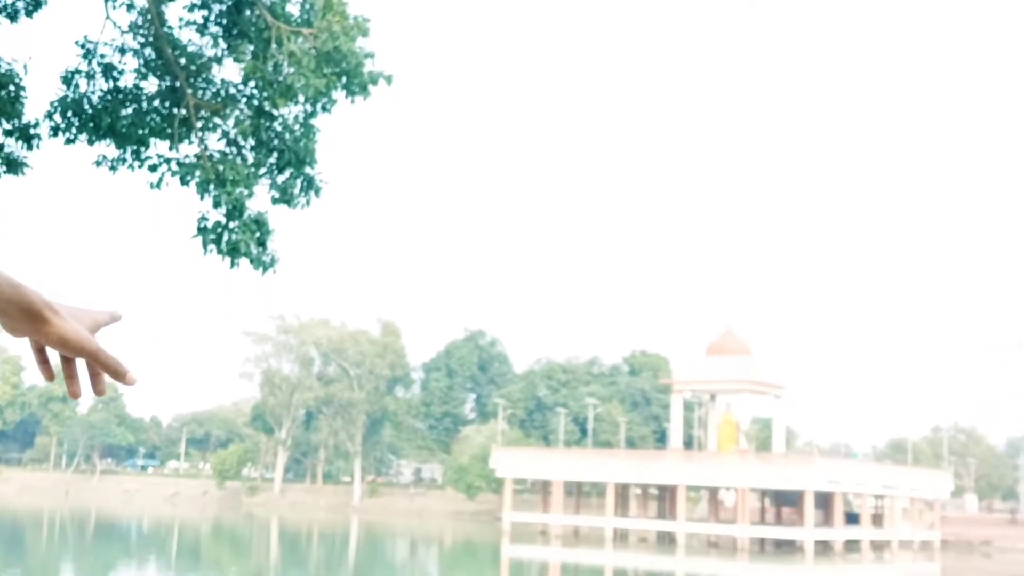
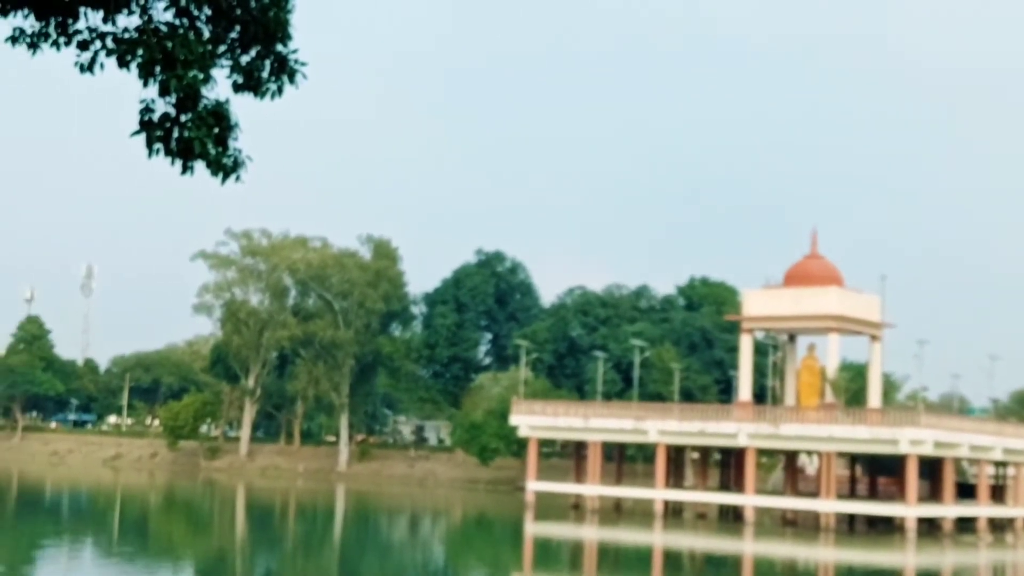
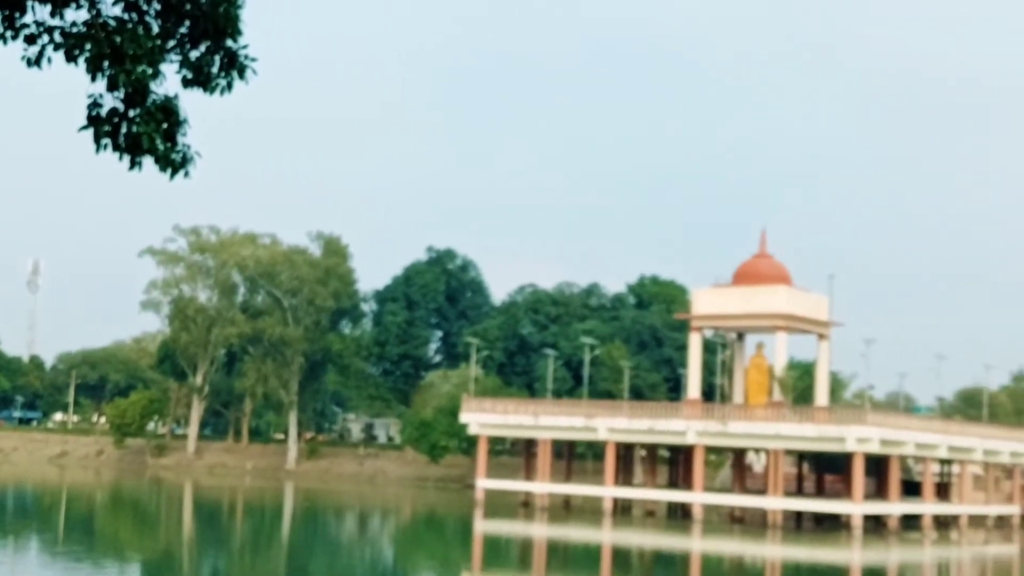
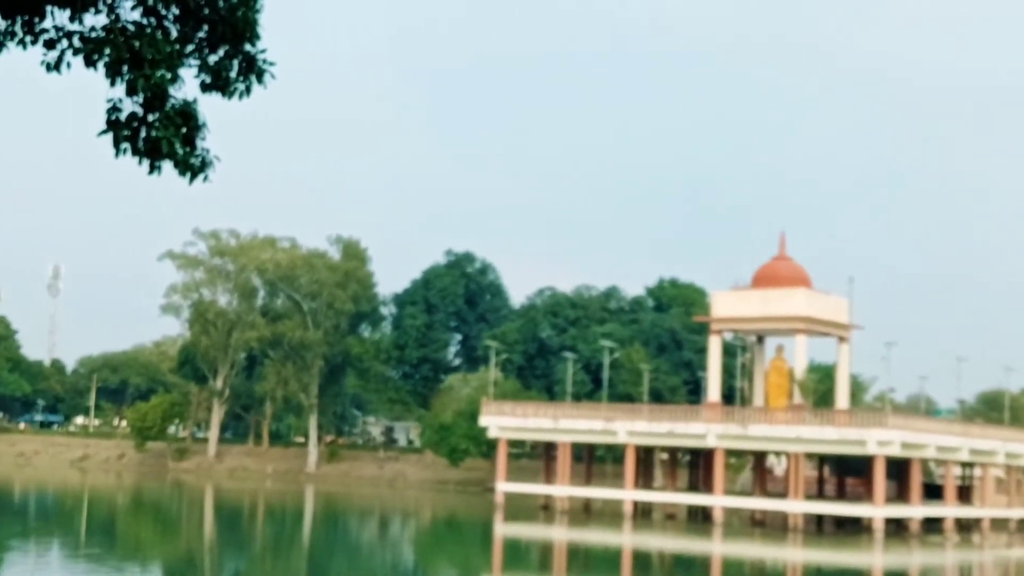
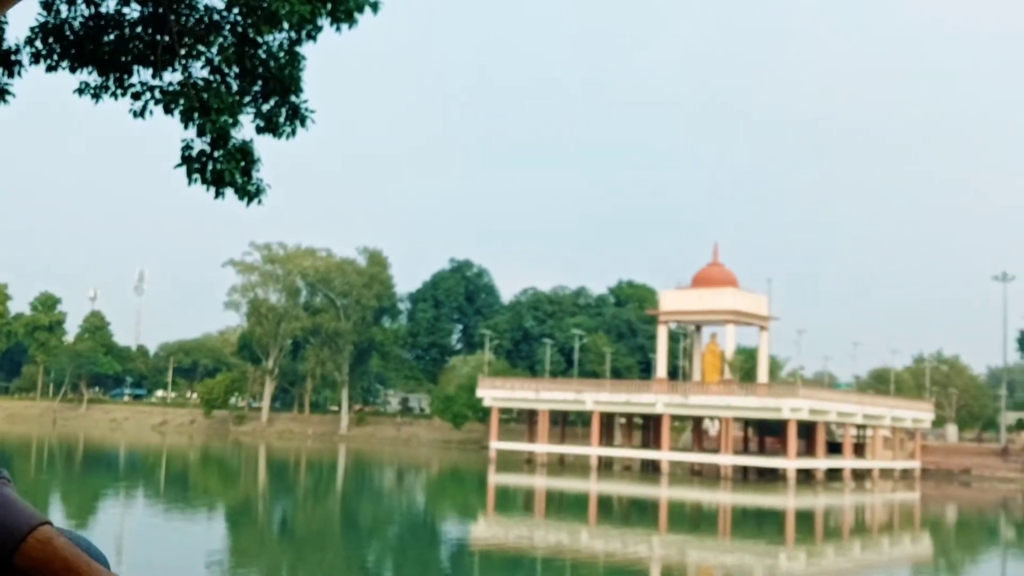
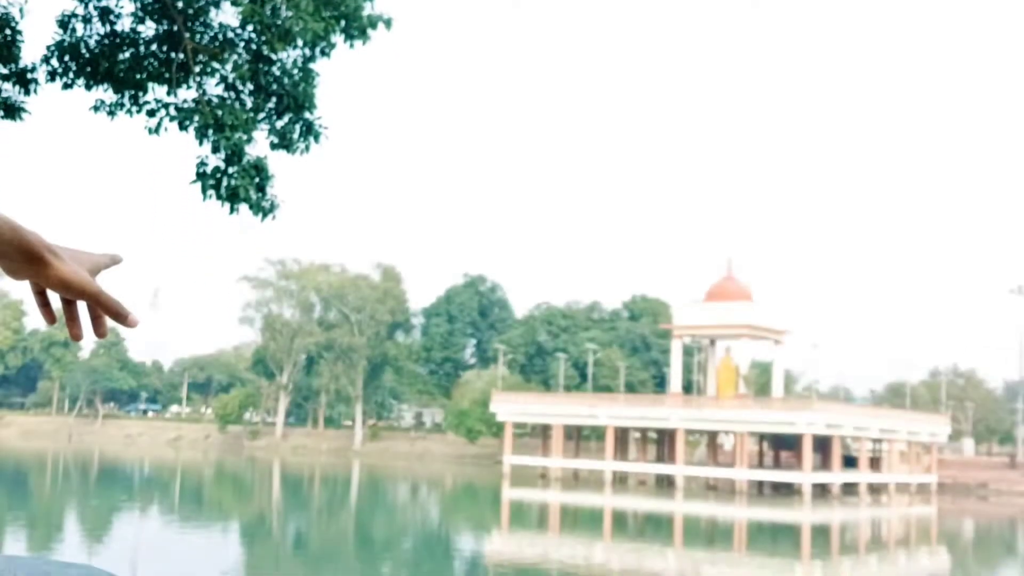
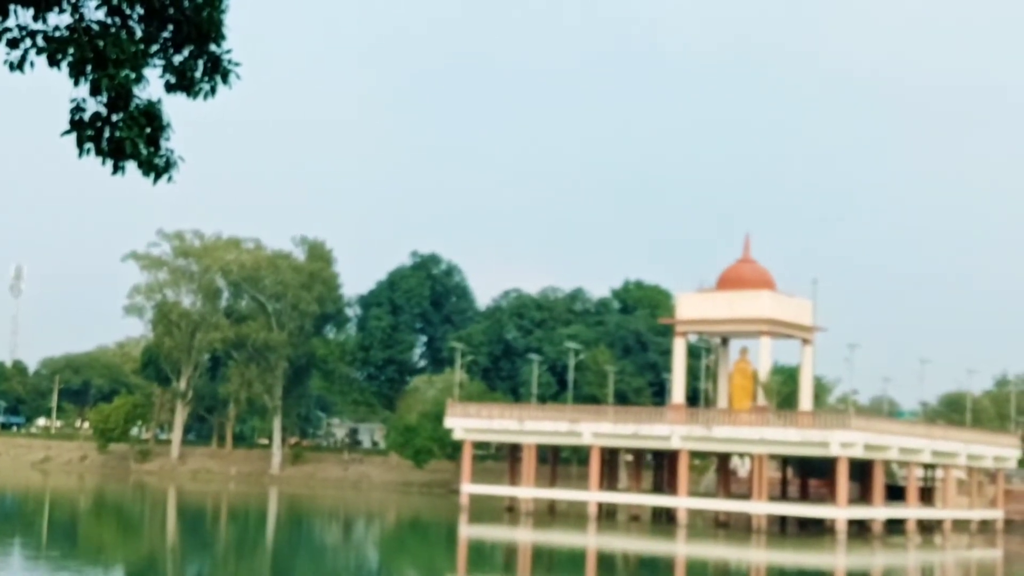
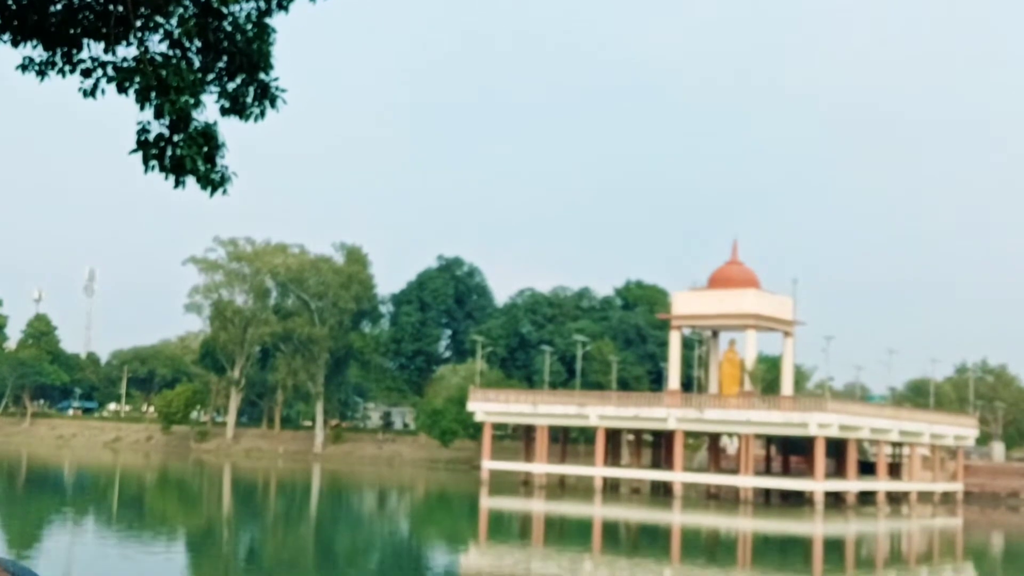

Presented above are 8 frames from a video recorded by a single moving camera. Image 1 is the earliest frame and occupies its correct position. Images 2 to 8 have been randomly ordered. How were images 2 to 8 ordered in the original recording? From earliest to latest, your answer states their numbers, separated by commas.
6, 5, 8, 7, 4, 2, 3
